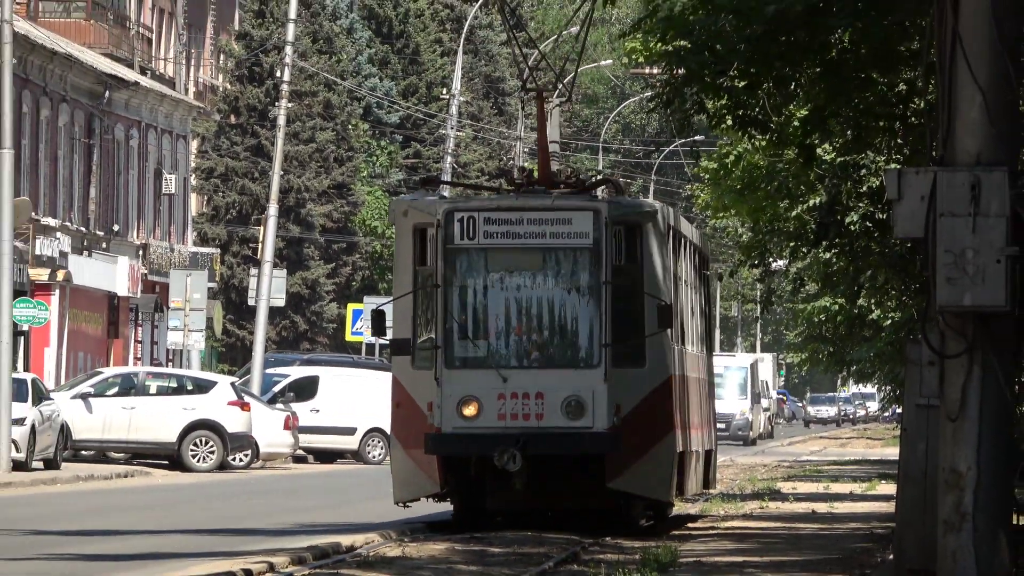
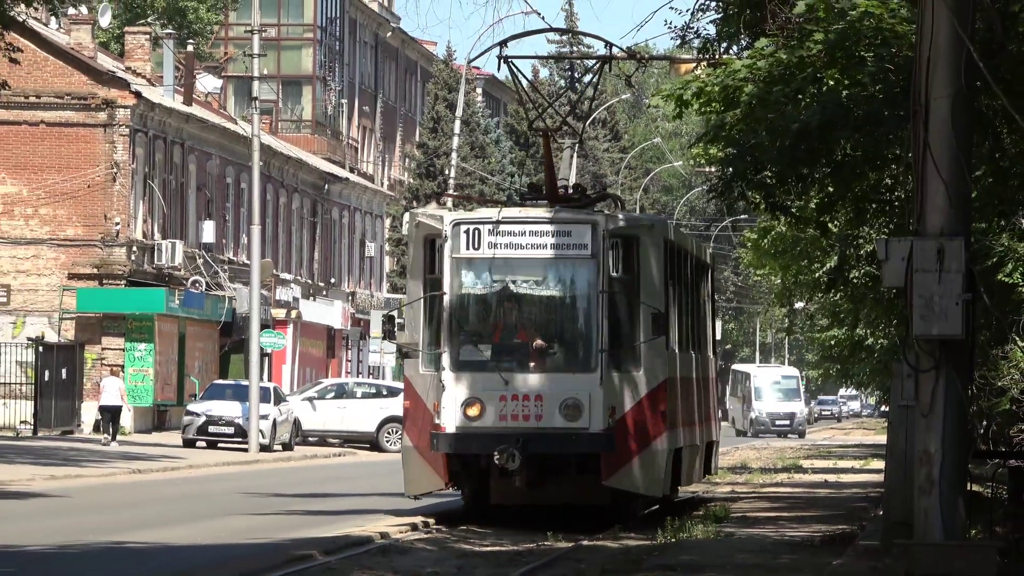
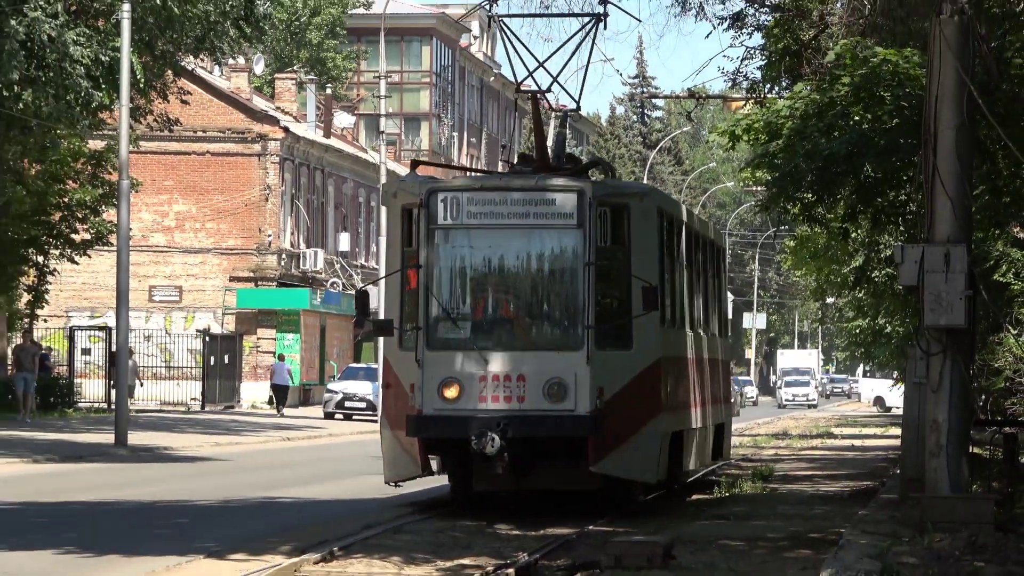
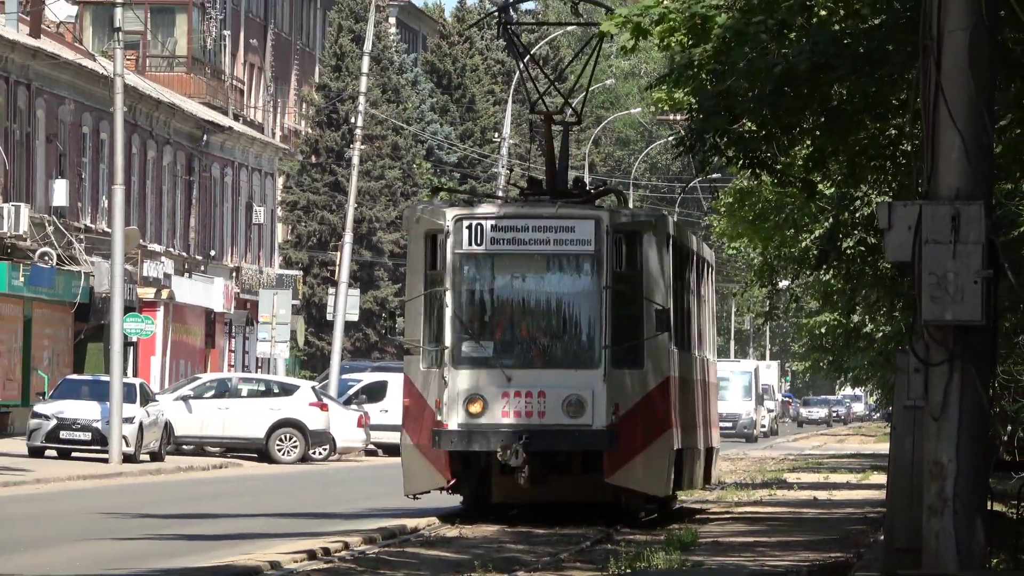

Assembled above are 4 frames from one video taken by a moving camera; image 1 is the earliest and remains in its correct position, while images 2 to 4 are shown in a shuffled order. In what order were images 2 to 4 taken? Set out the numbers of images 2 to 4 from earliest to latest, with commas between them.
4, 2, 3
